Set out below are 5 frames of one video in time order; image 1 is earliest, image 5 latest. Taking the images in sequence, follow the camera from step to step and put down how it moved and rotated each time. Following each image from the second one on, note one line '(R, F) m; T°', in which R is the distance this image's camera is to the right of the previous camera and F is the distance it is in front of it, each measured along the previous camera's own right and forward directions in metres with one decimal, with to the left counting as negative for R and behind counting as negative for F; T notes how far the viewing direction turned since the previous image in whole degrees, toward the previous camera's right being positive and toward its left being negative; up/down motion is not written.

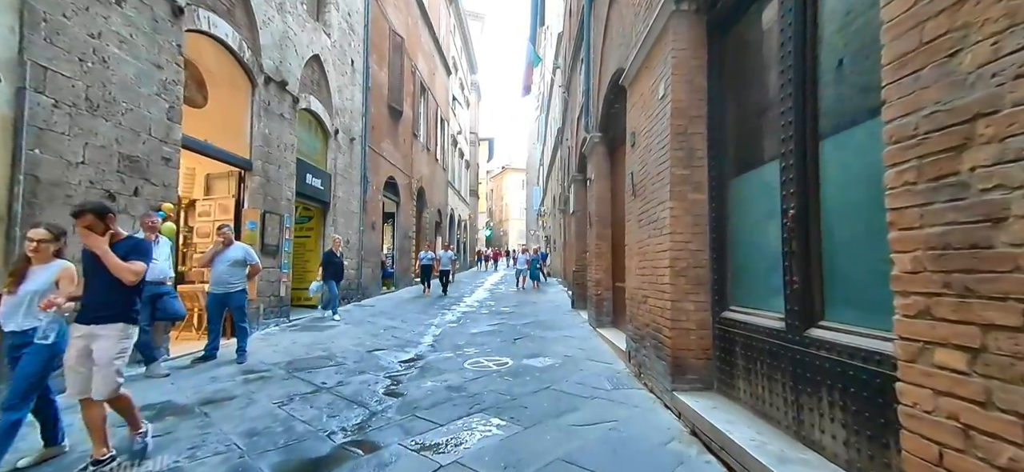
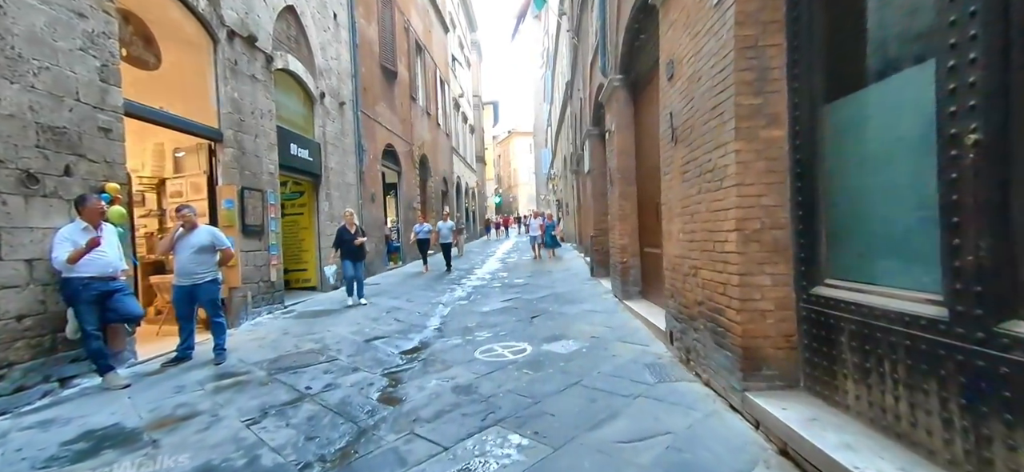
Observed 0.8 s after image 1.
(0.0, +0.8) m; -2°
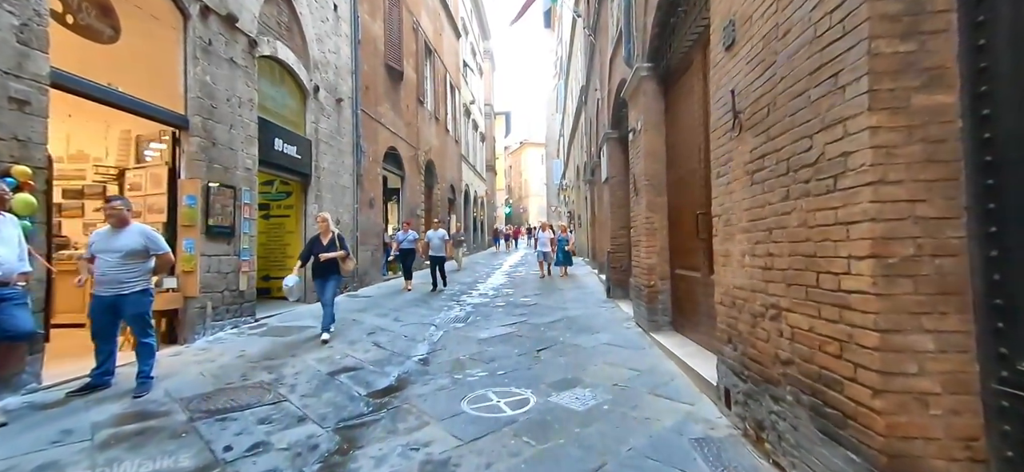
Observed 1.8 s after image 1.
(+0.1, +1.0) m; -1°
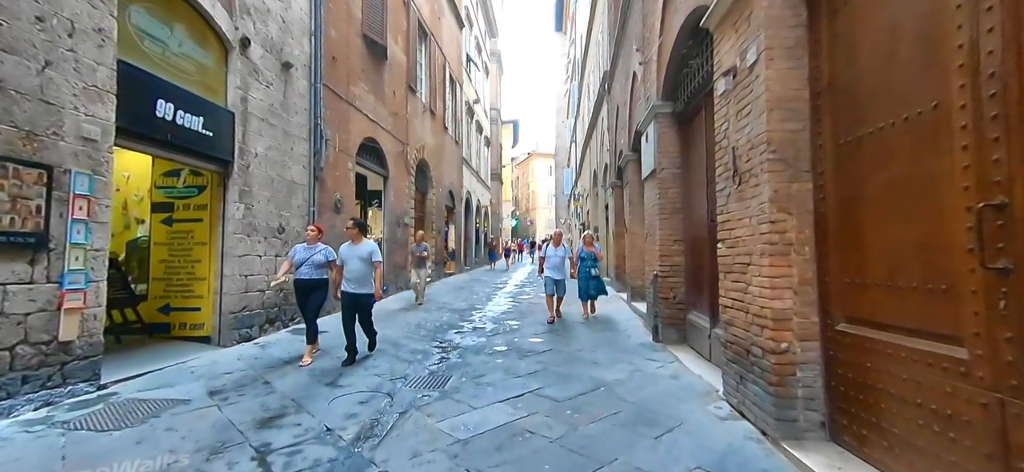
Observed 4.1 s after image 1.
(0.0, +2.4) m; -1°
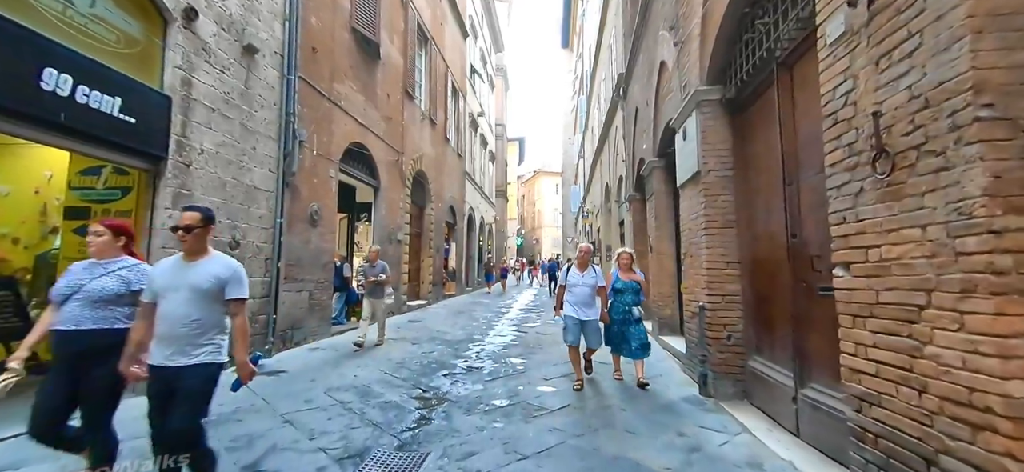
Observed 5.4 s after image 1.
(0.0, +1.2) m; -1°
